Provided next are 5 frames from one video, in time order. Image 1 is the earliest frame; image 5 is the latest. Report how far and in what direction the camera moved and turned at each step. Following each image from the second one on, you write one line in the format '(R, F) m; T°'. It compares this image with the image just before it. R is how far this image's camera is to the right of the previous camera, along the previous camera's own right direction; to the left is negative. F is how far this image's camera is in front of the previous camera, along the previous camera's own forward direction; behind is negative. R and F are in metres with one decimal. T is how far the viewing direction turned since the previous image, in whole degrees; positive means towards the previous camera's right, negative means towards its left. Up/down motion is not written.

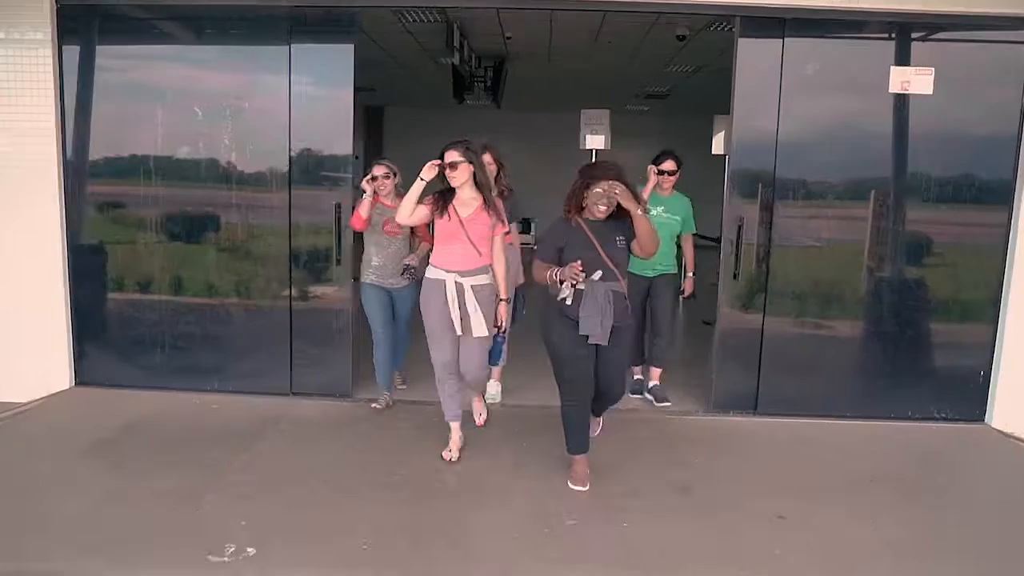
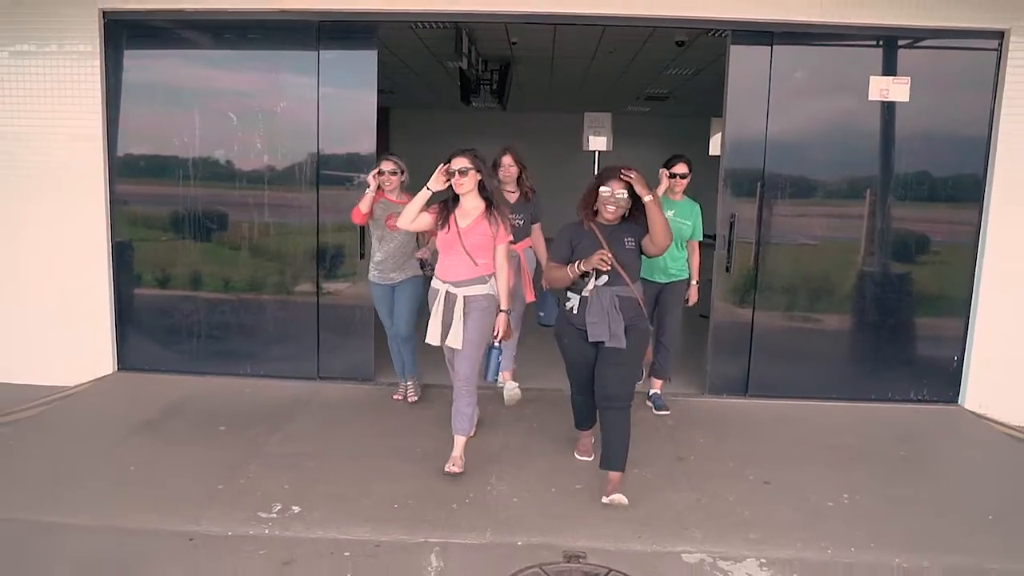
(-0.1, -0.4) m; 0°
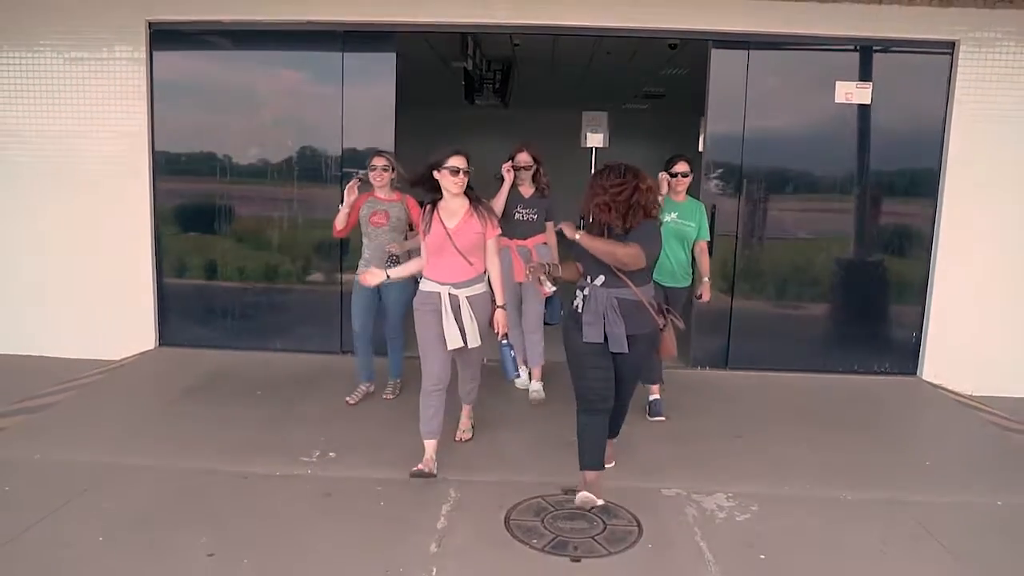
(0.0, -0.6) m; 0°
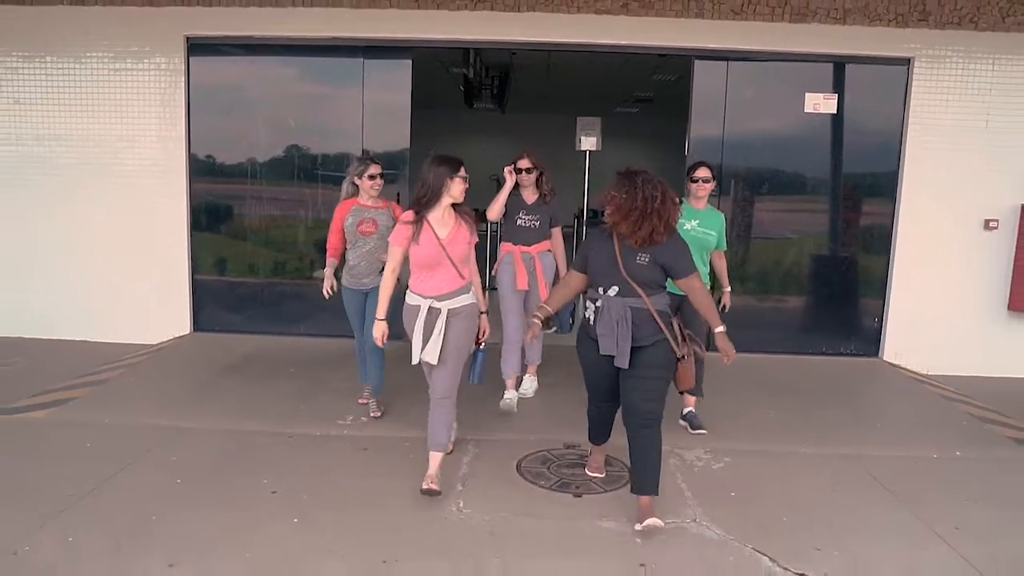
(-0.1, -0.6) m; +1°
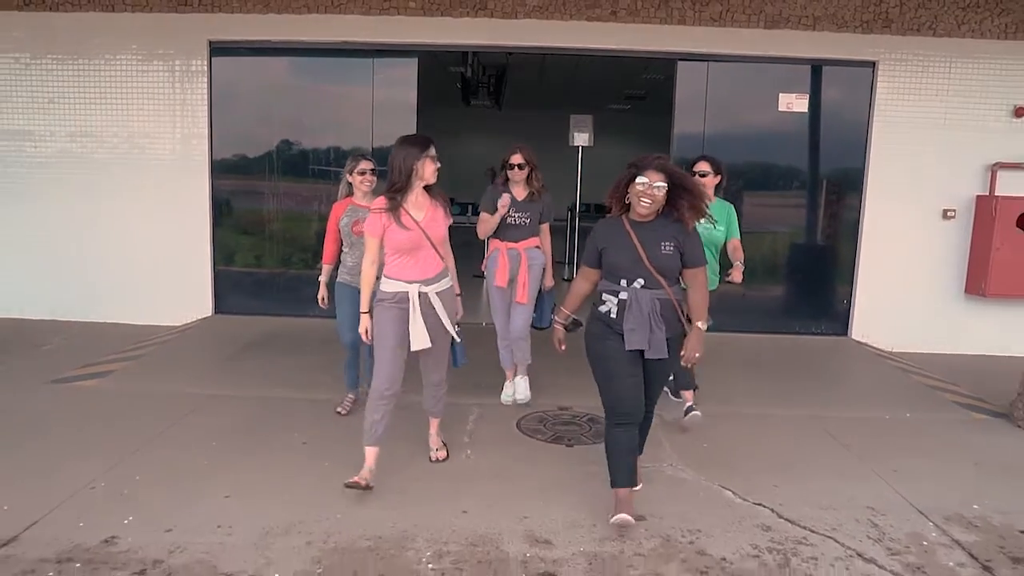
(0.0, -0.5) m; 0°
